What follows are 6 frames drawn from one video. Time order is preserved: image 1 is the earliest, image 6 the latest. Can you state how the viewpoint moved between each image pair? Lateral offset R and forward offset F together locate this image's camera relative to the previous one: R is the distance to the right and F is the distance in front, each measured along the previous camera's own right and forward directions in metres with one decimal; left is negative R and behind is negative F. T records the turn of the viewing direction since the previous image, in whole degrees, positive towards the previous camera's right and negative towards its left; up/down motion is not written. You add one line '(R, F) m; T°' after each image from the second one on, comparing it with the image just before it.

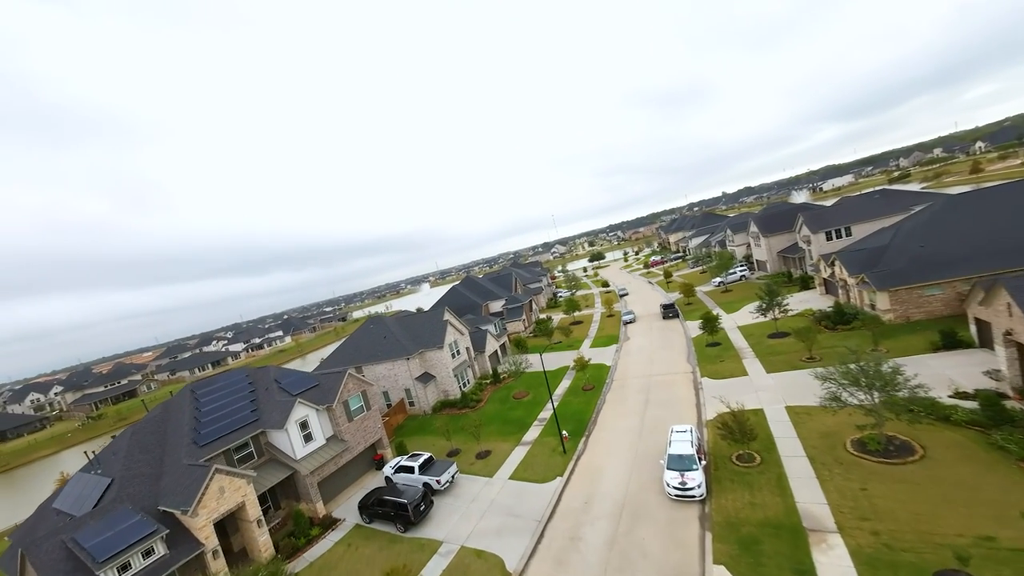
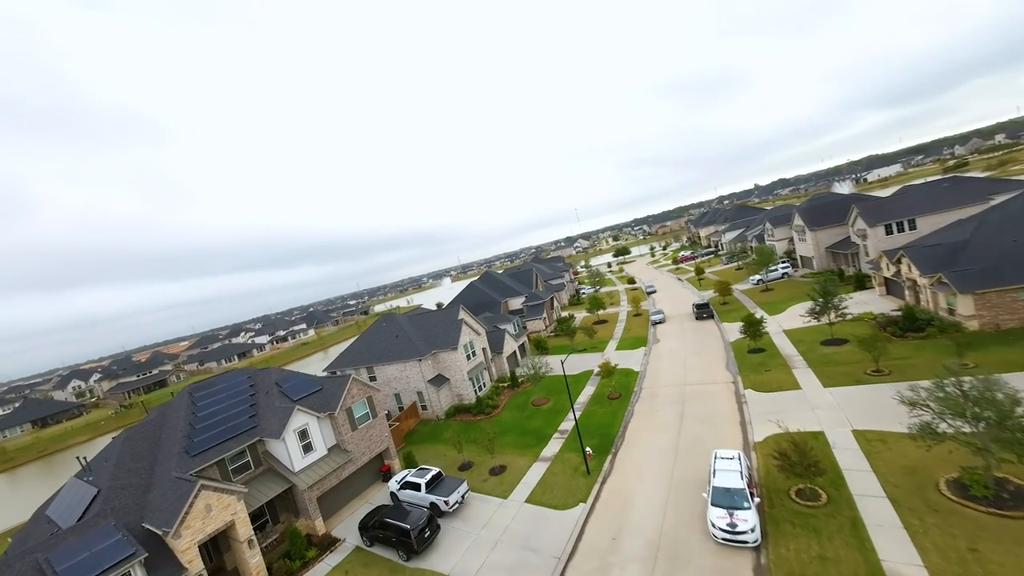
(+0.2, +2.6) m; -3°
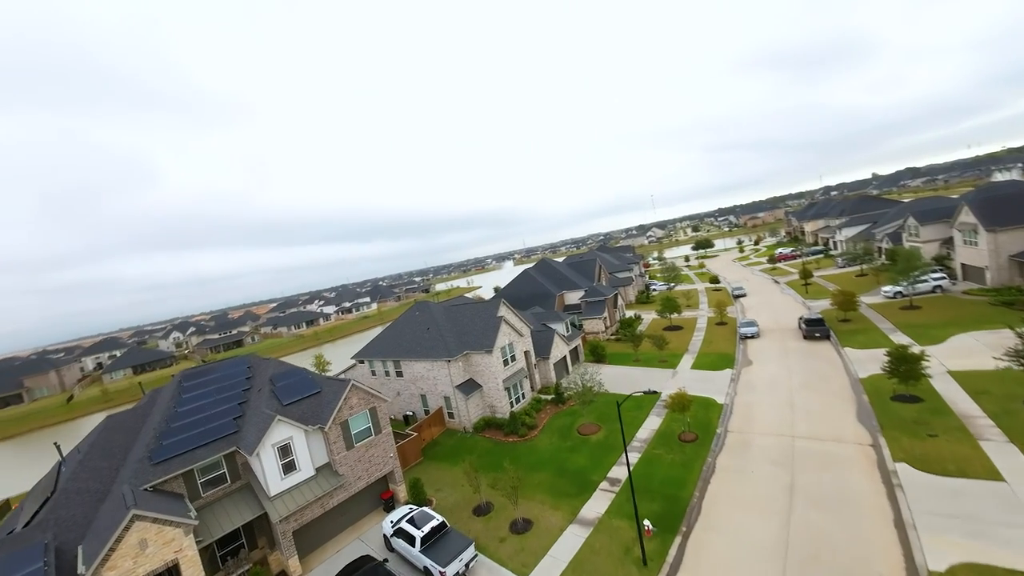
(+0.9, +6.2) m; -9°
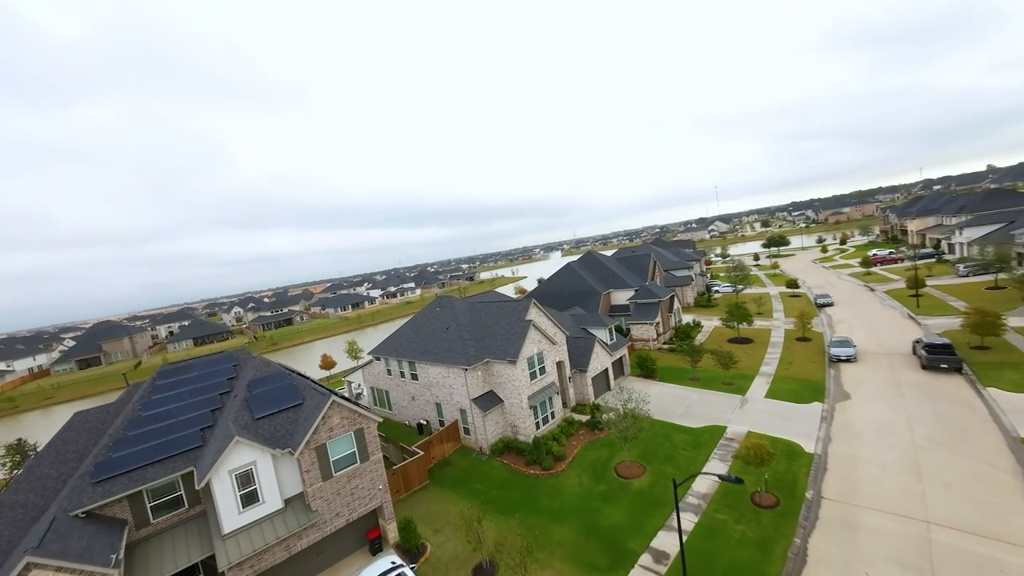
(+0.9, +4.7) m; -7°
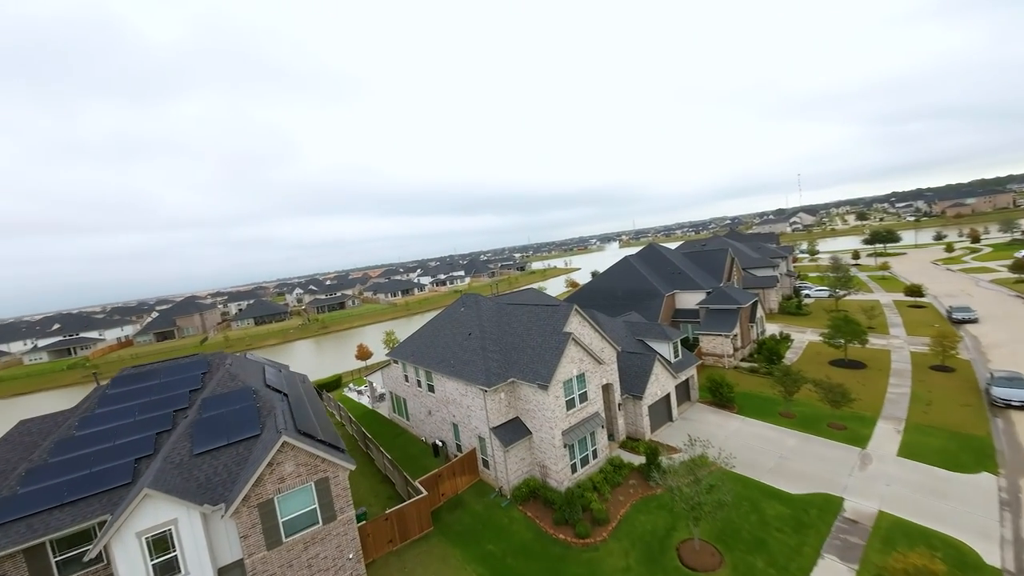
(+0.9, +5.3) m; -8°
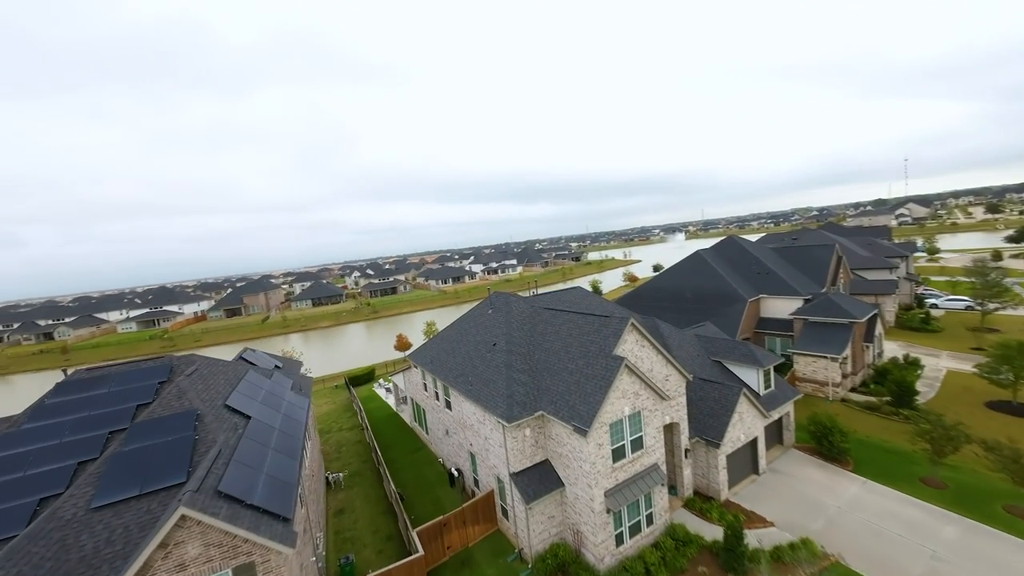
(+0.8, +4.8) m; -8°
